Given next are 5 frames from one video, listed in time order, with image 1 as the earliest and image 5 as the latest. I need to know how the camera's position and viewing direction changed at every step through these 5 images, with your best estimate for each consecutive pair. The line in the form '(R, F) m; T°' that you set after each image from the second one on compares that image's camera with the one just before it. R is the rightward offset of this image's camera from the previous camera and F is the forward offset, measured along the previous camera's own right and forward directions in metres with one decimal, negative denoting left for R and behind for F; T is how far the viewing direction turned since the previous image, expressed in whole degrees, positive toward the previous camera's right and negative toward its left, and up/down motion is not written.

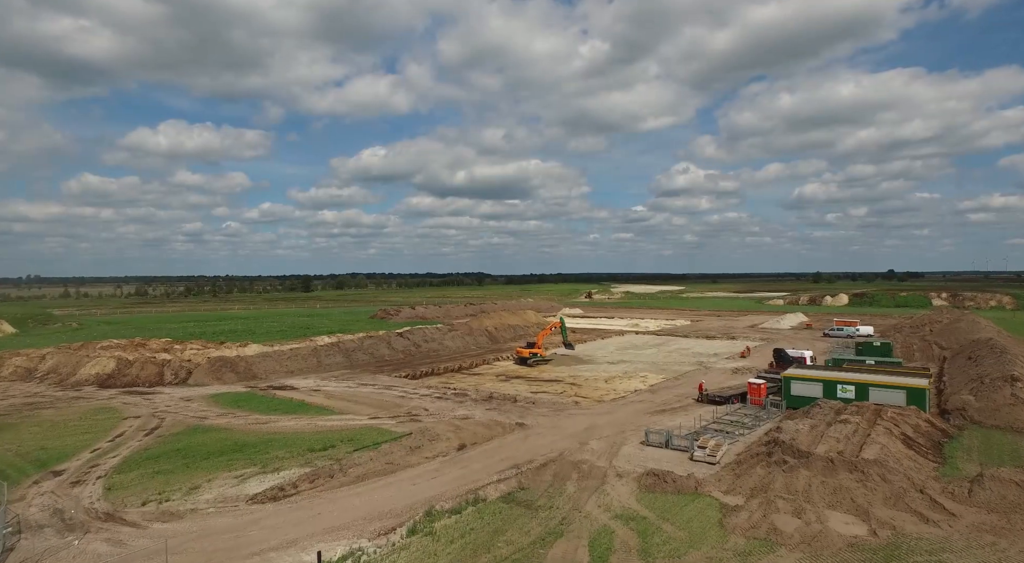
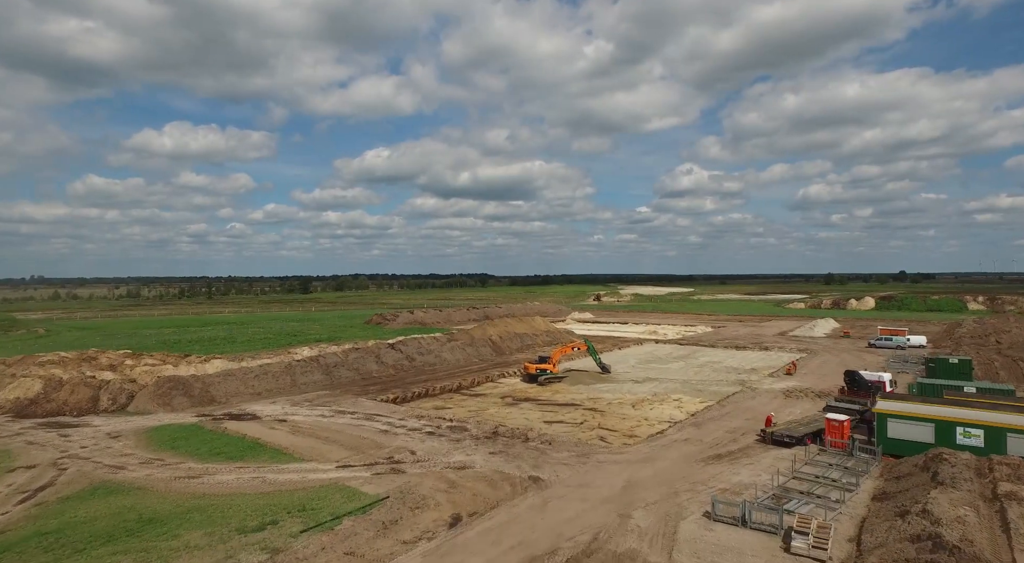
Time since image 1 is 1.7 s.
(-0.2, +4.9) m; 0°
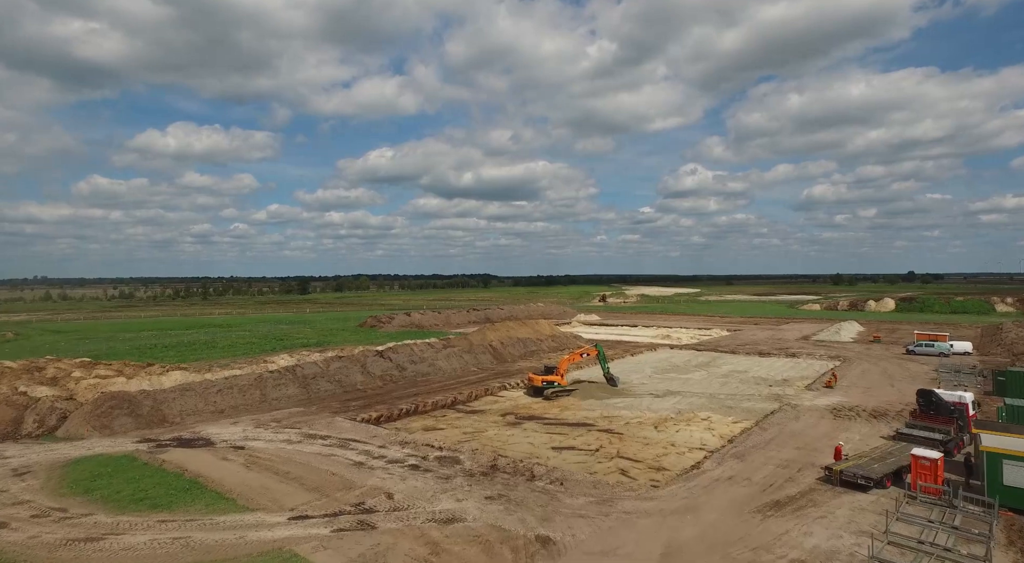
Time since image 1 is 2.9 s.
(0.0, +3.6) m; 0°
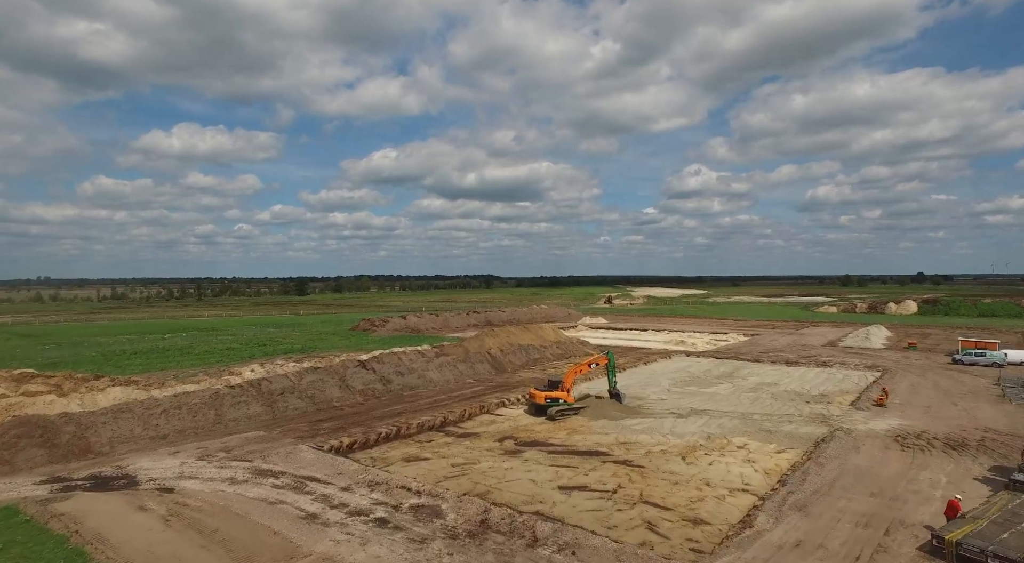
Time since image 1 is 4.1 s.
(+0.2, +3.7) m; 0°
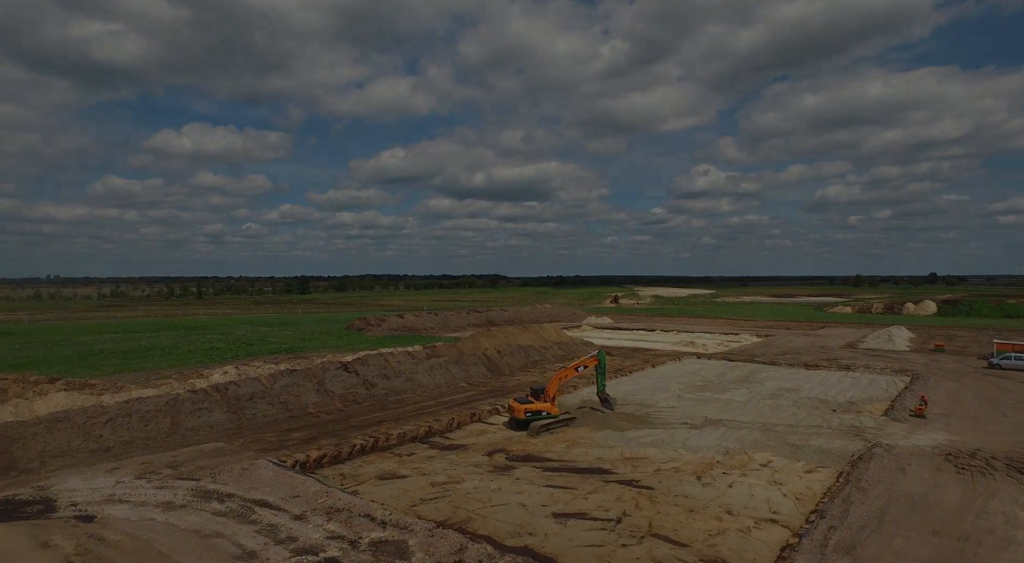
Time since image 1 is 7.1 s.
(+0.5, +2.3) m; -1°
